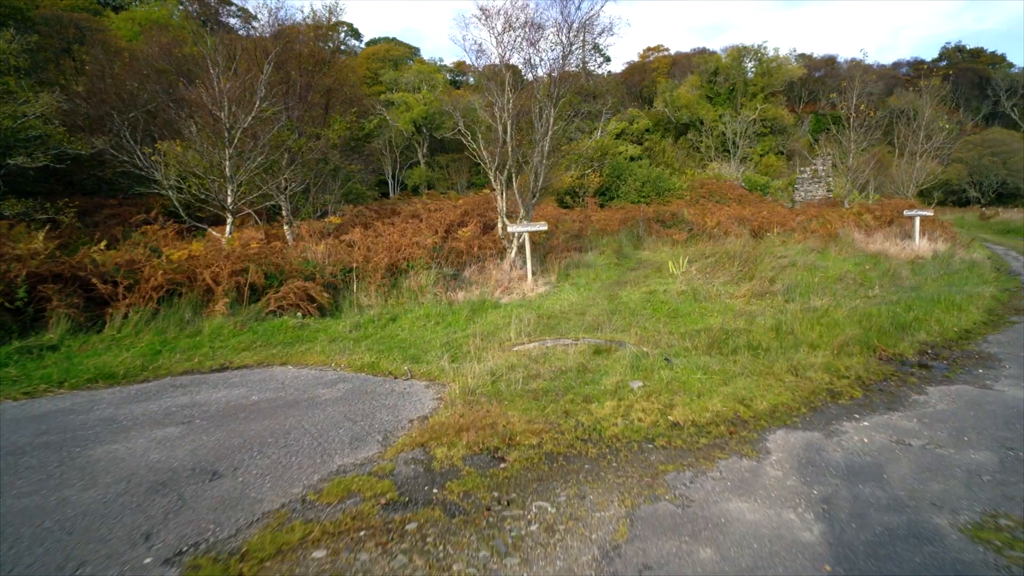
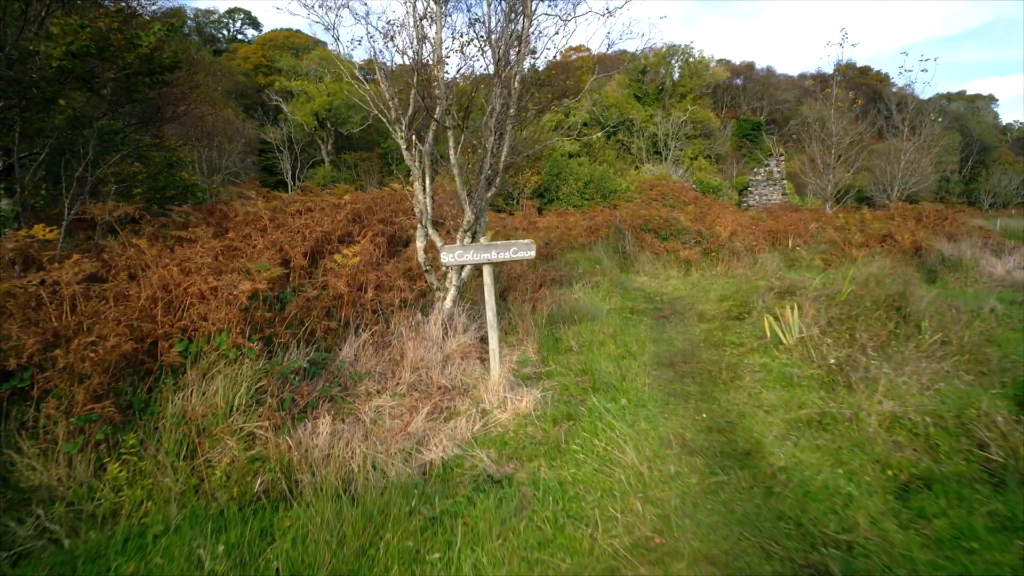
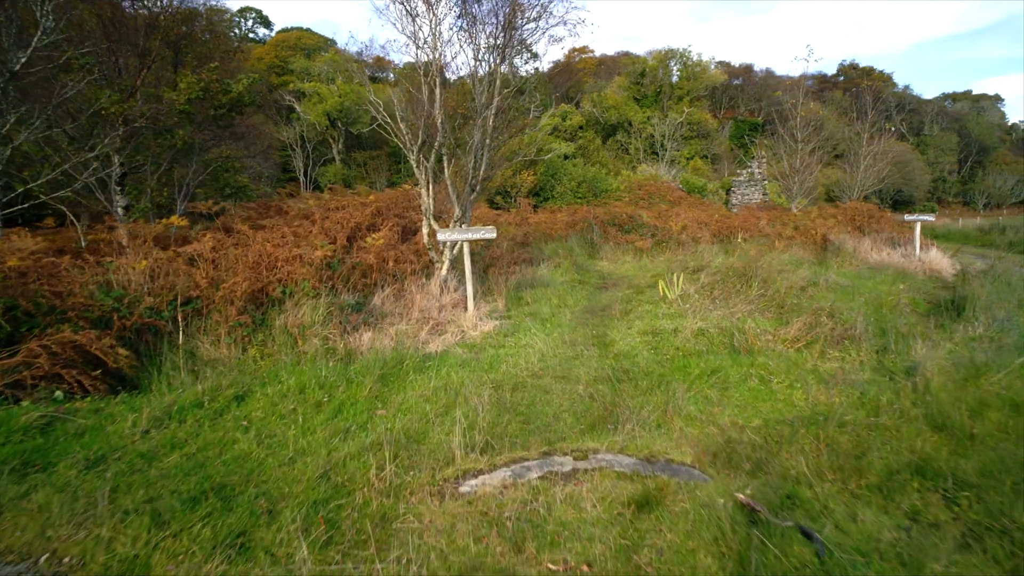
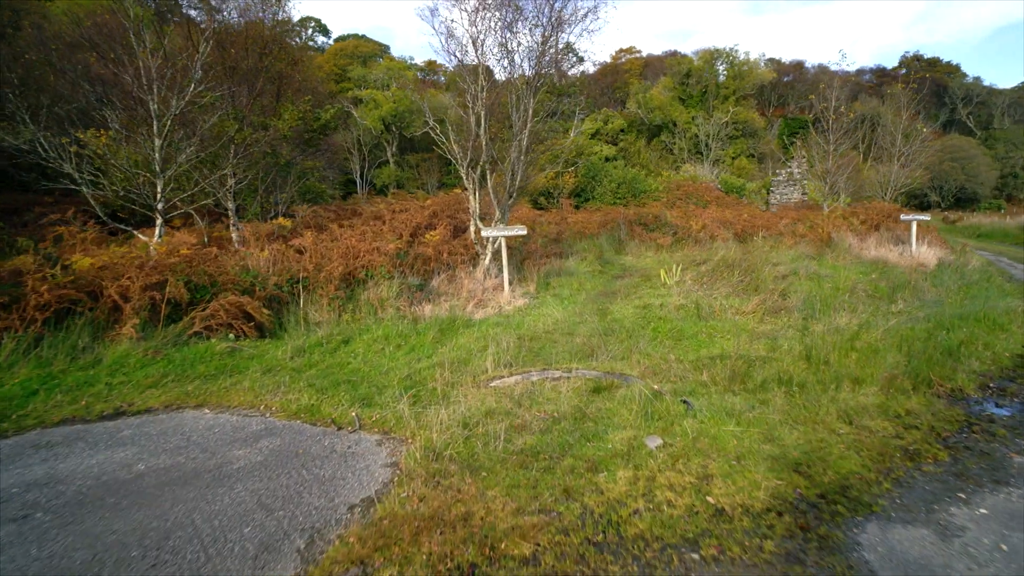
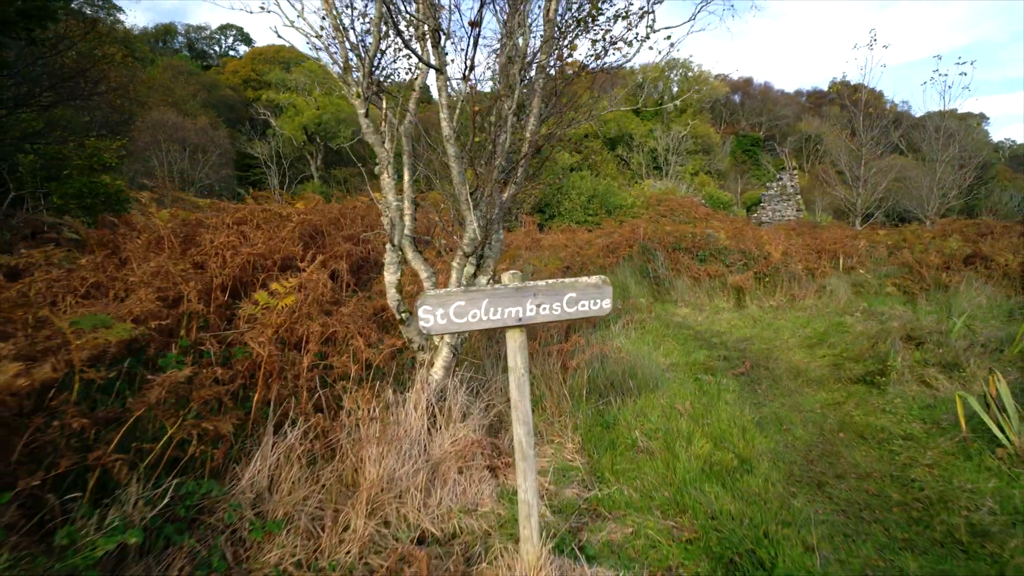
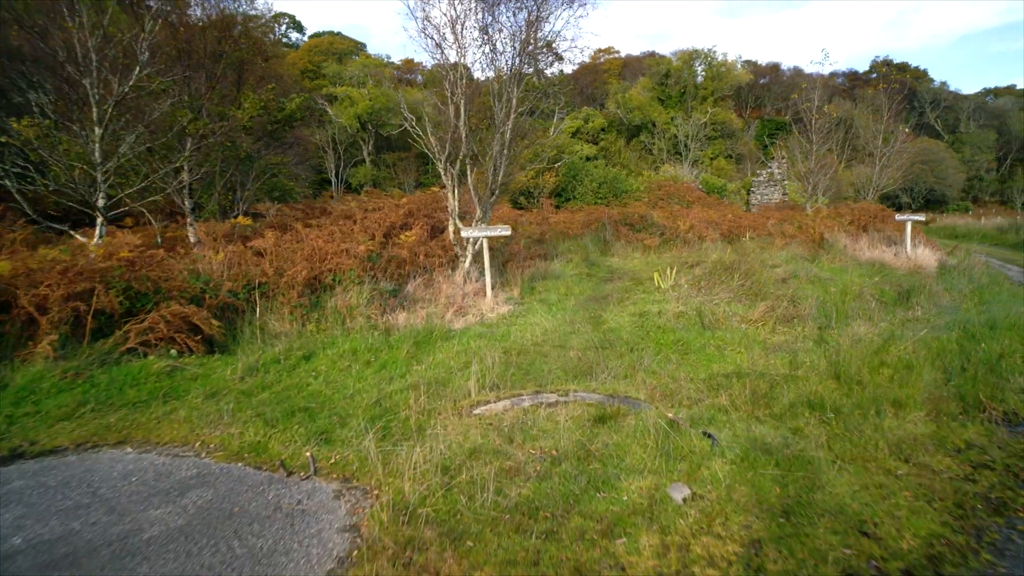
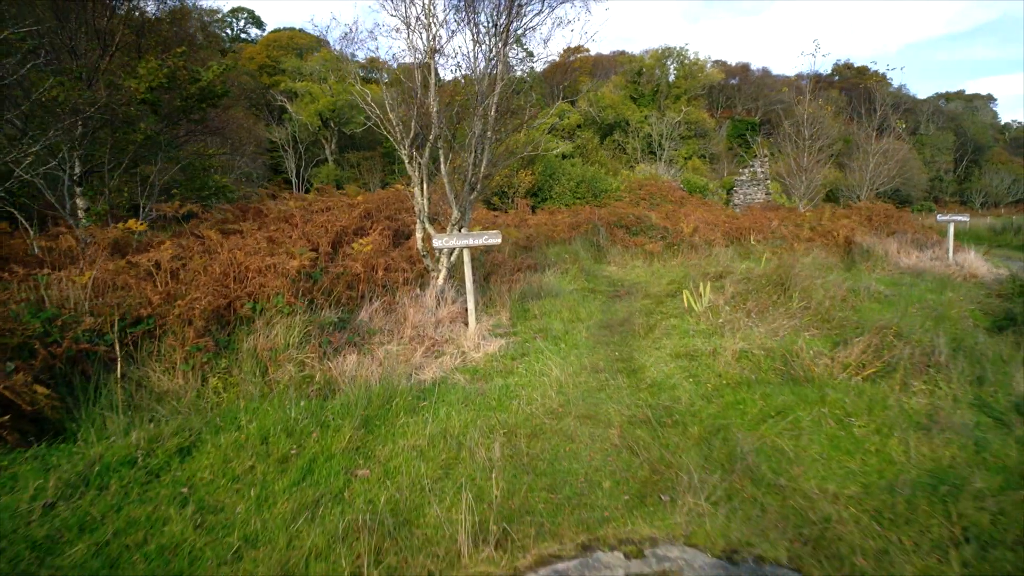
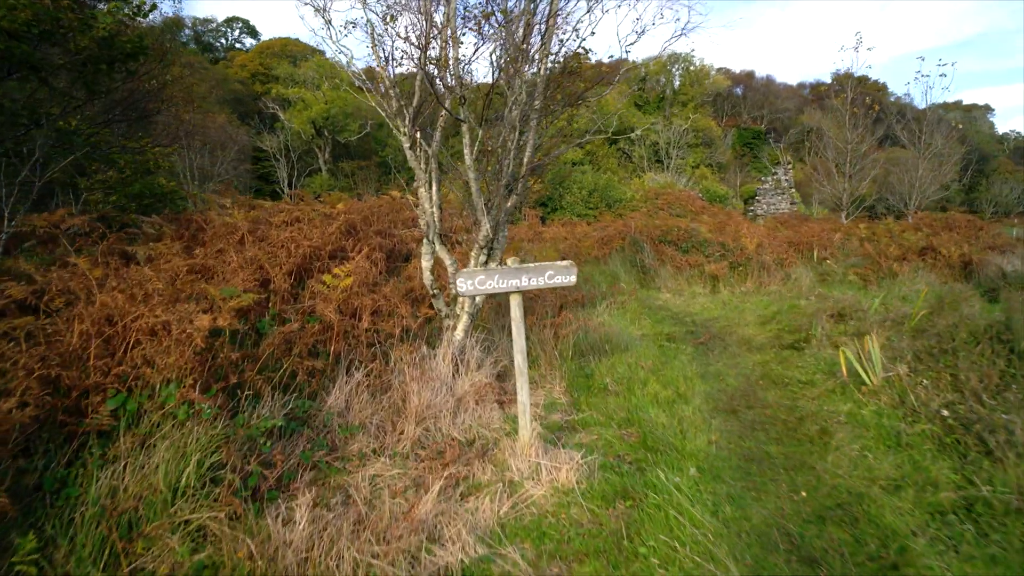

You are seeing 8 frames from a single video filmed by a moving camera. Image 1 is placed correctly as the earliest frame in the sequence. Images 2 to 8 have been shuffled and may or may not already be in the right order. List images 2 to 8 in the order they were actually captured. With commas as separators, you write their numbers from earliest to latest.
4, 6, 3, 7, 2, 8, 5
